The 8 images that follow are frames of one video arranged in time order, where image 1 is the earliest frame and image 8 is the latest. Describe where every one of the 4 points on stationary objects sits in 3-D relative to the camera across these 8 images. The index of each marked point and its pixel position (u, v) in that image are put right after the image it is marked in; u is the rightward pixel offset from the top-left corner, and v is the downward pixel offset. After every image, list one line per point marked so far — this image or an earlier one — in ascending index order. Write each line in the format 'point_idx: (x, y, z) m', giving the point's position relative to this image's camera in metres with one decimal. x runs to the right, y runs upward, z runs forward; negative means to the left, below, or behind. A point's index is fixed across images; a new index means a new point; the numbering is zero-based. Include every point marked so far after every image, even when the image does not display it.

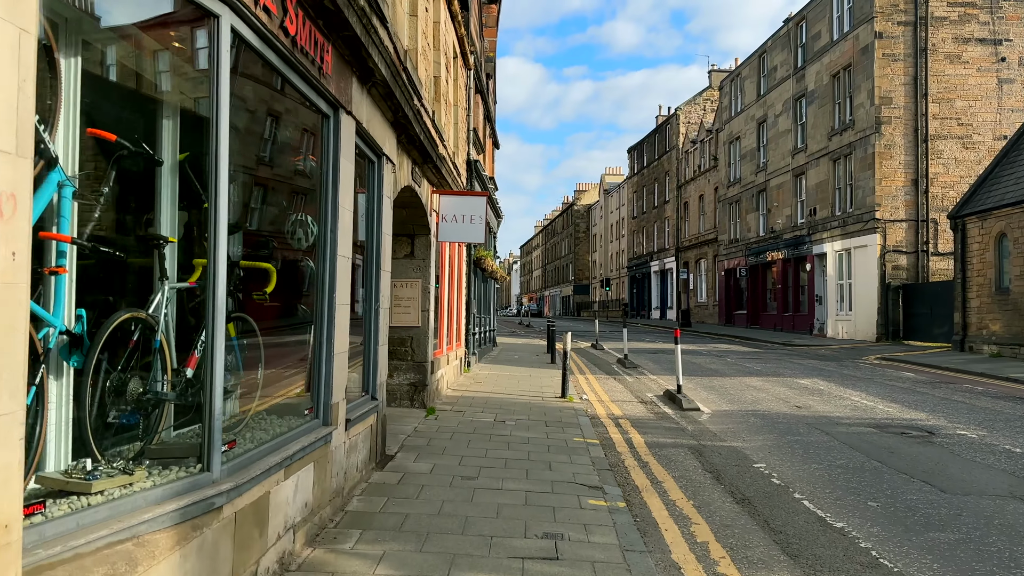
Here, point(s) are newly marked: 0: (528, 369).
0: (+0.3, -1.5, +14.7) m
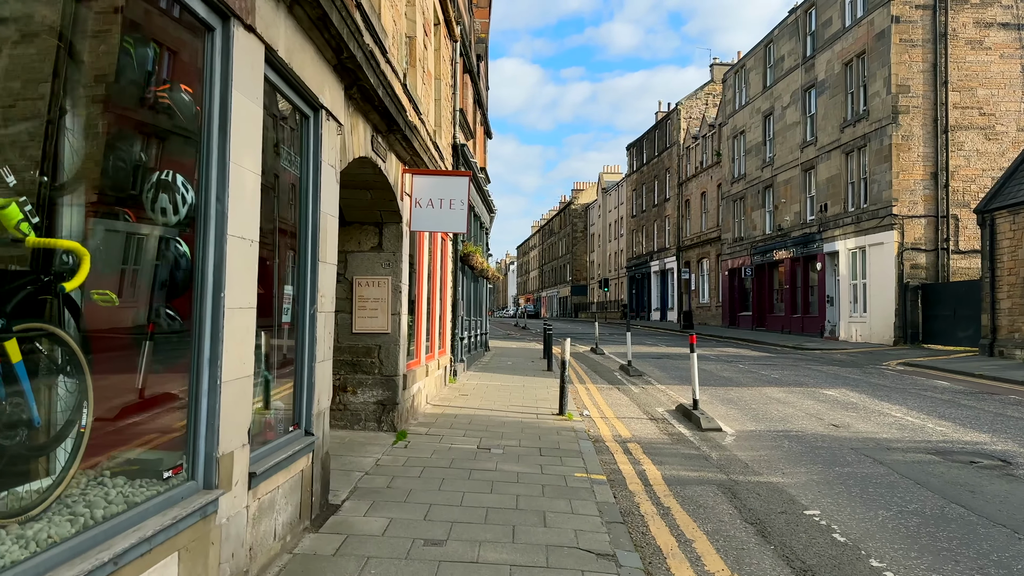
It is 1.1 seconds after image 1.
0: (+0.1, -1.5, +13.2) m
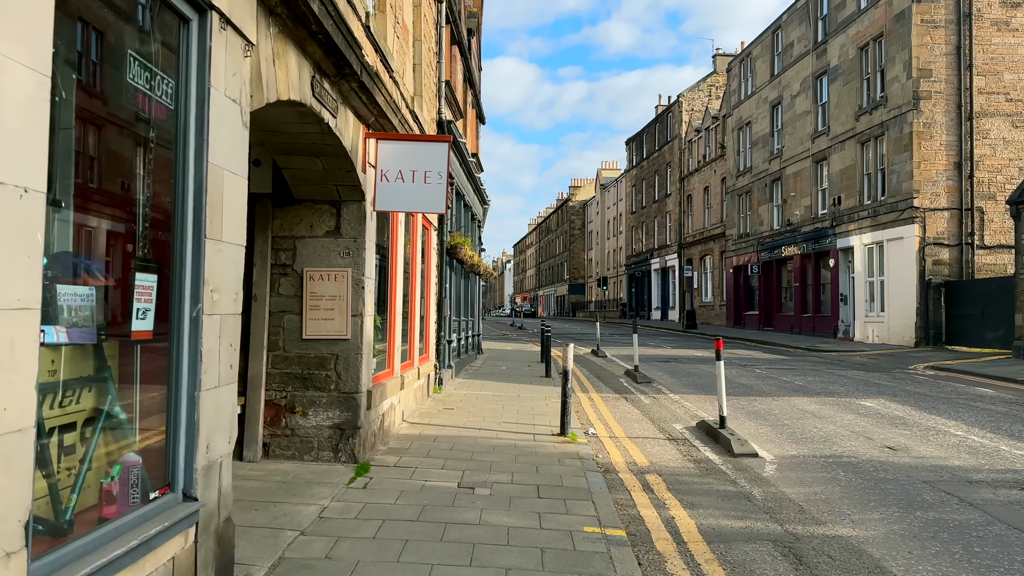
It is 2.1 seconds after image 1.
0: (0.0, -1.4, +11.7) m
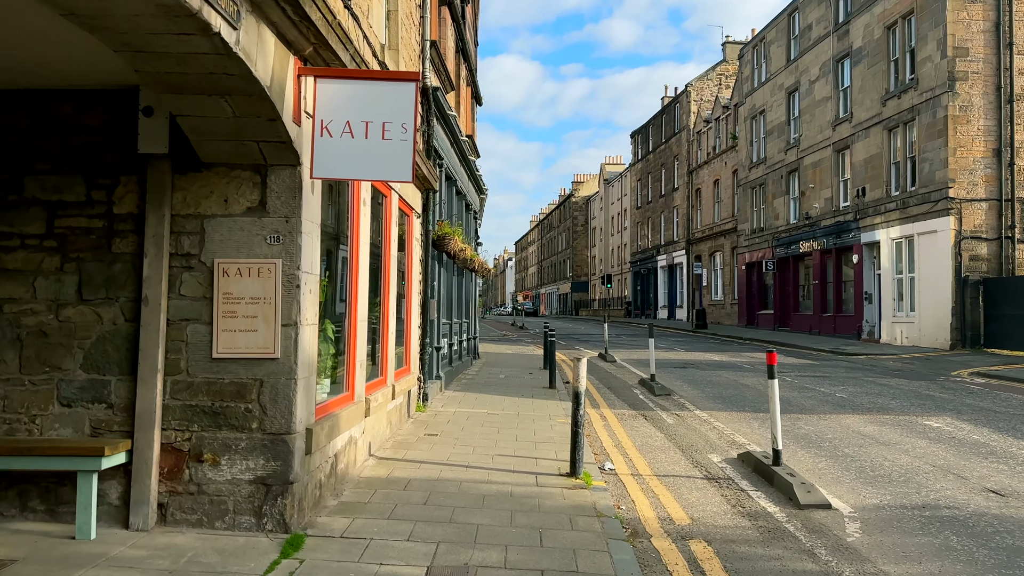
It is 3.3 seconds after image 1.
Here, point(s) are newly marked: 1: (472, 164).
0: (0.0, -1.4, +10.0) m
1: (-0.7, +2.1, +13.8) m
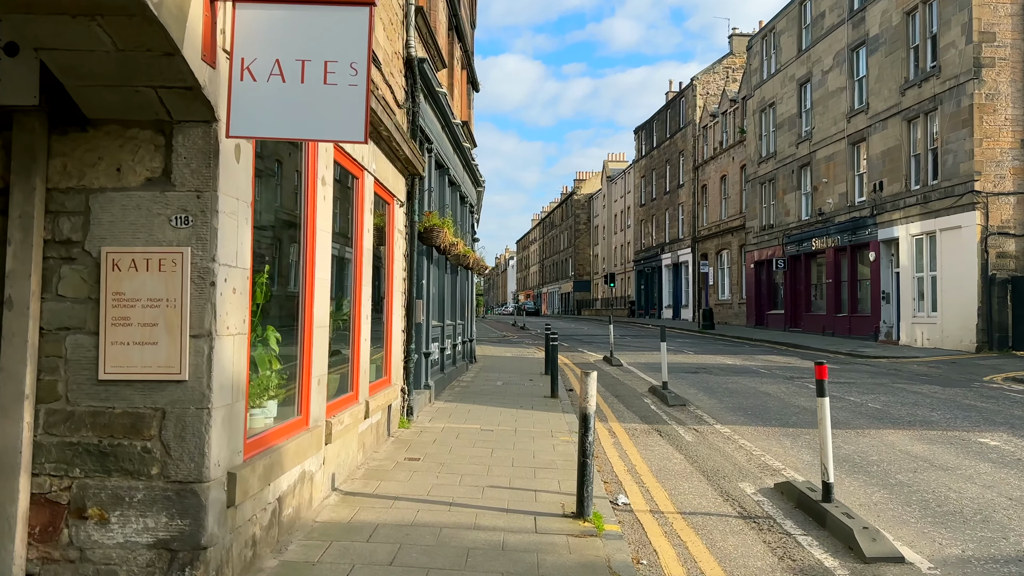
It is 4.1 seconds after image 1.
0: (0.0, -1.4, +8.9) m
1: (-0.7, +2.1, +12.7) m
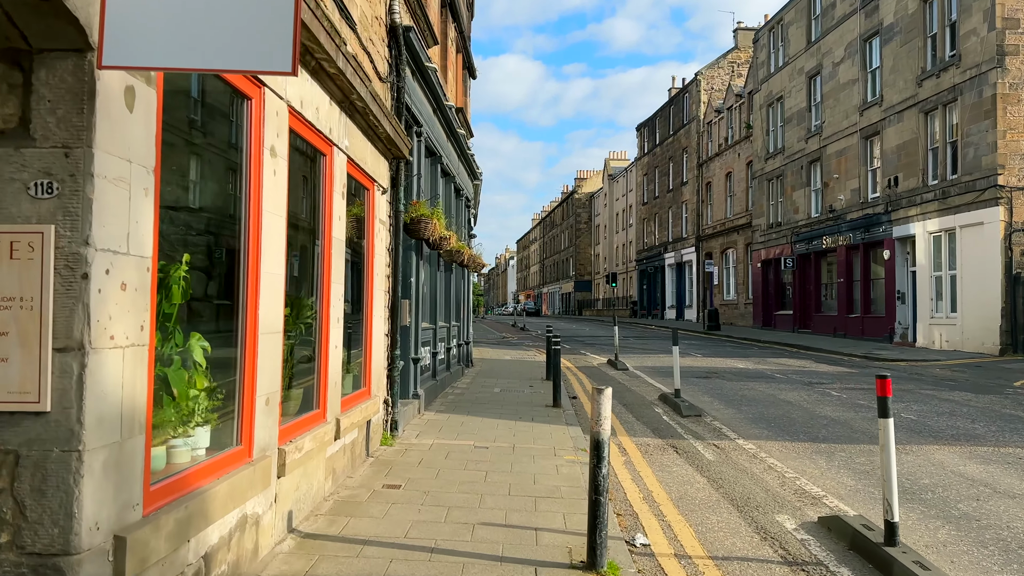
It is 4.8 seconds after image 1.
0: (0.0, -1.4, +8.0) m
1: (-0.7, +2.1, +11.8) m
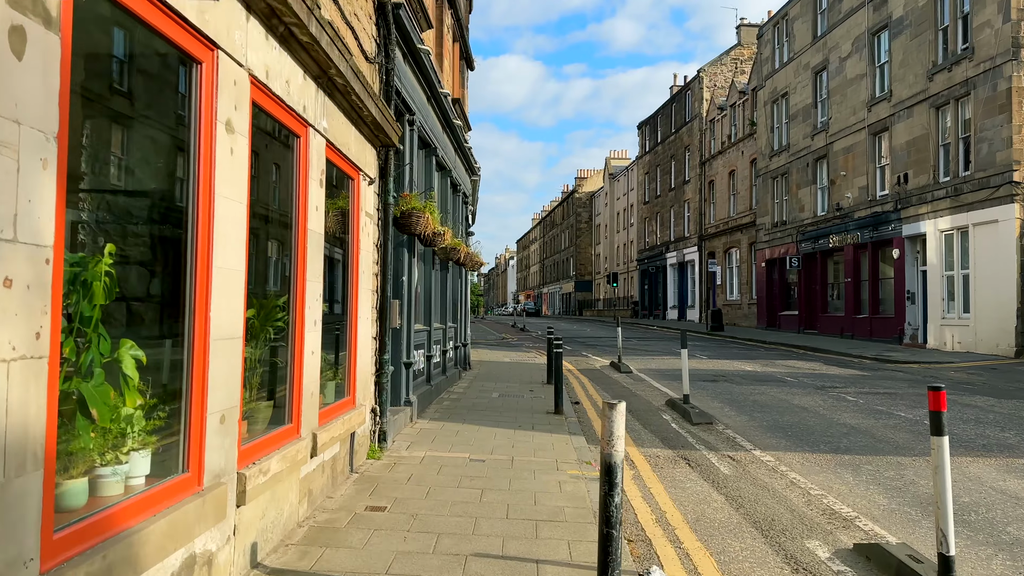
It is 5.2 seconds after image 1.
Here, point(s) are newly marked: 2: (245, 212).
0: (0.0, -1.4, +7.5) m
1: (-0.7, +2.2, +11.2) m
2: (-1.2, +0.3, +3.5) m
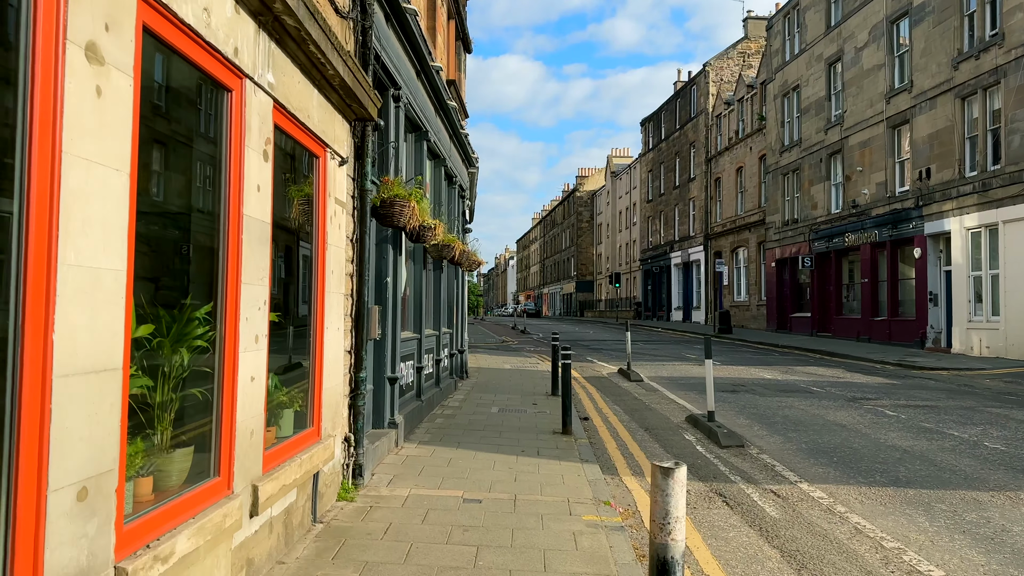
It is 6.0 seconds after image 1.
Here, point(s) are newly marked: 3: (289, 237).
0: (0.0, -1.4, +6.4) m
1: (-0.7, +2.1, +10.1) m
2: (-1.1, +0.3, +2.4) m
3: (-1.1, +0.3, +4.2) m
